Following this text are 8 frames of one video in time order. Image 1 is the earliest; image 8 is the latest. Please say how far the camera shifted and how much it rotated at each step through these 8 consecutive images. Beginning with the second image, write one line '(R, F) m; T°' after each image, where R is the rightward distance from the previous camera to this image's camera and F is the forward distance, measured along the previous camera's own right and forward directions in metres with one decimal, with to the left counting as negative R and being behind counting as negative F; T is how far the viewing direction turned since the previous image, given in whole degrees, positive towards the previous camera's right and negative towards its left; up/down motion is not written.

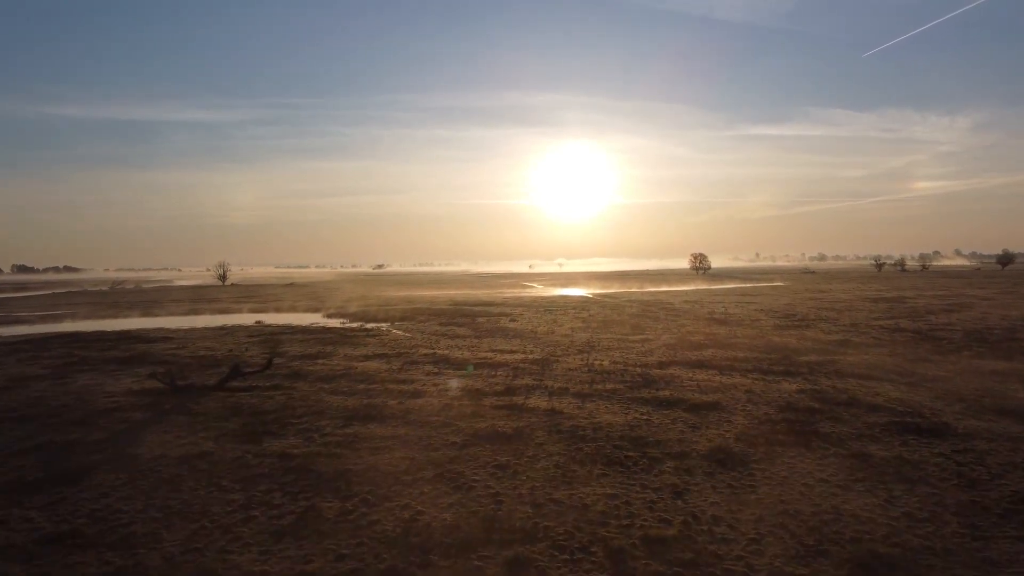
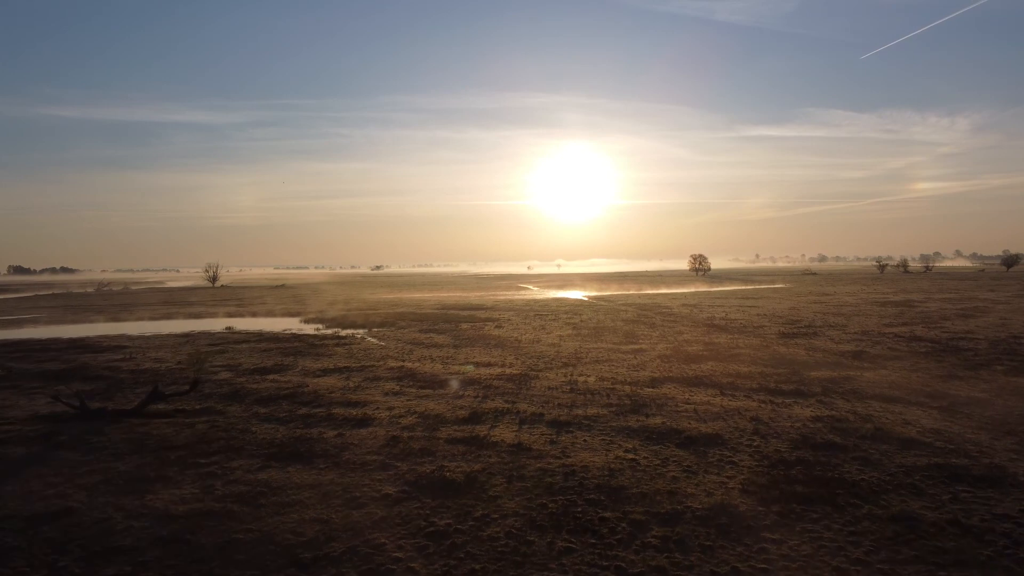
(+0.5, +1.9) m; 0°
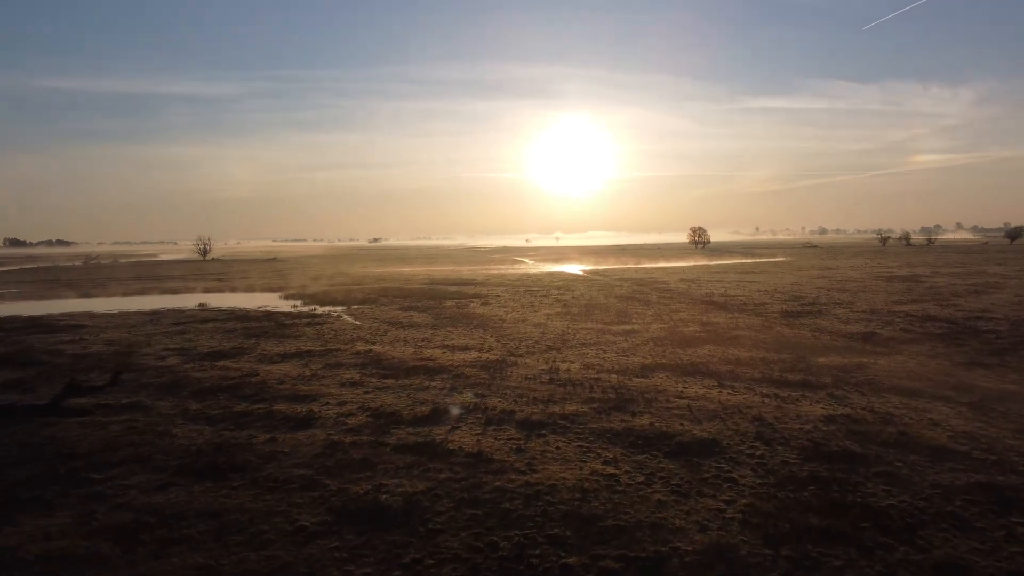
(+0.4, +1.5) m; 0°
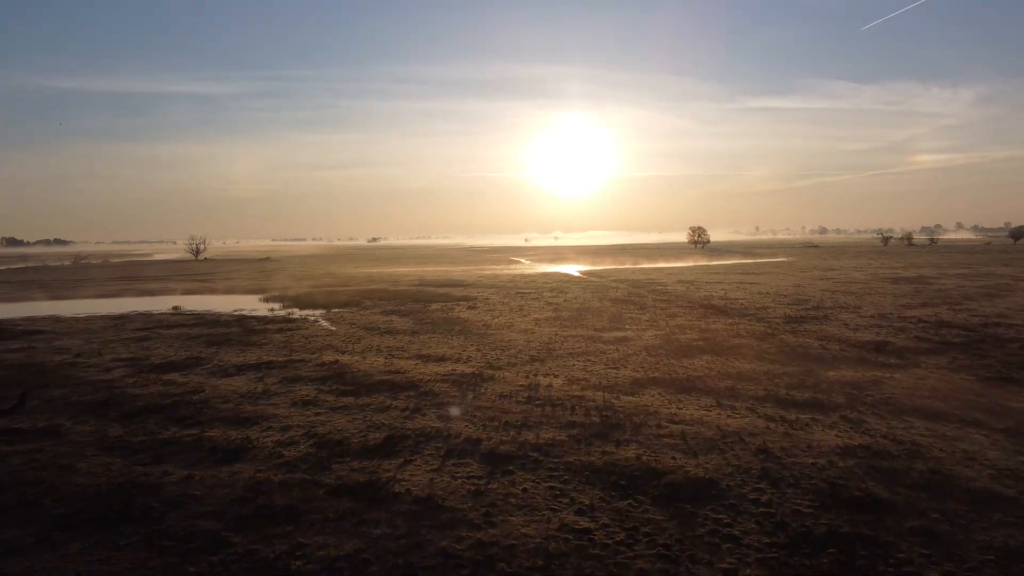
(+0.4, +1.3) m; 0°
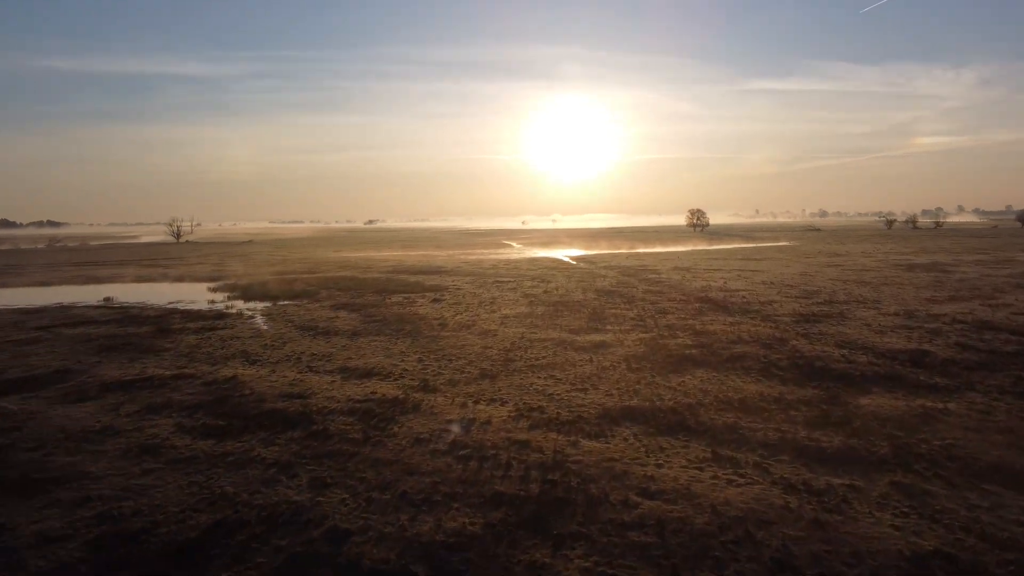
(+0.8, +2.9) m; 0°
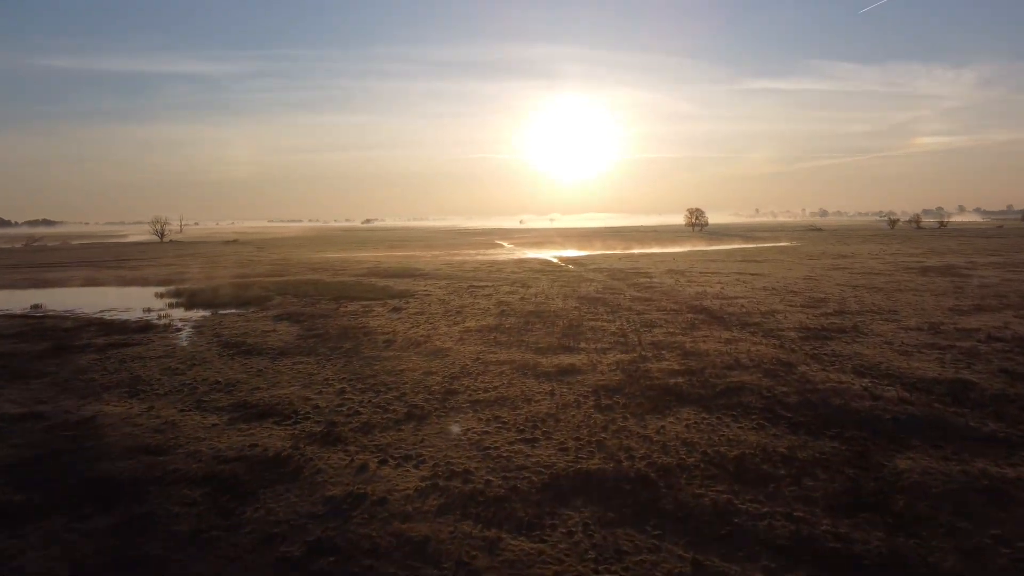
(+0.8, +2.4) m; 0°
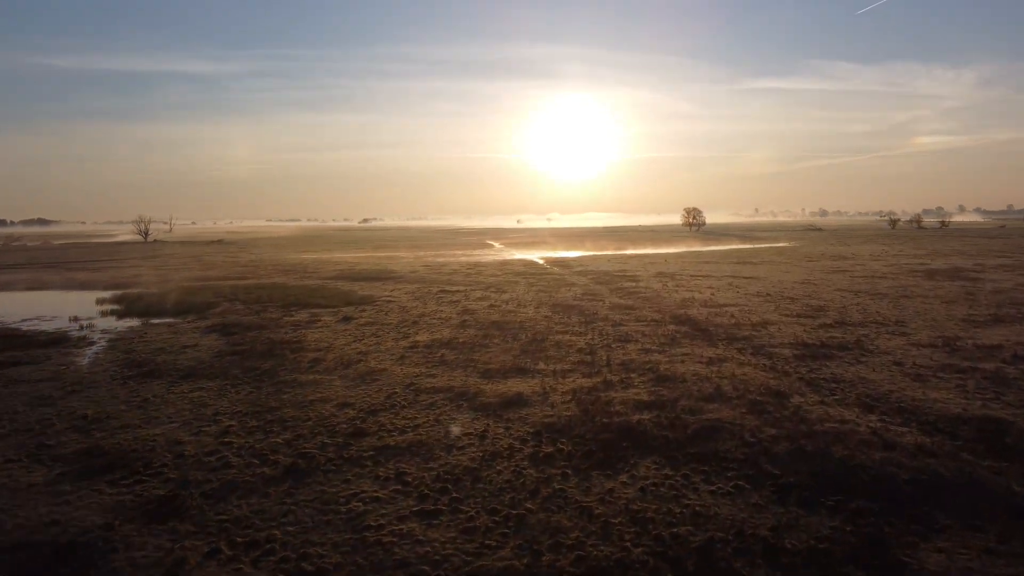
(+0.8, +1.9) m; 0°
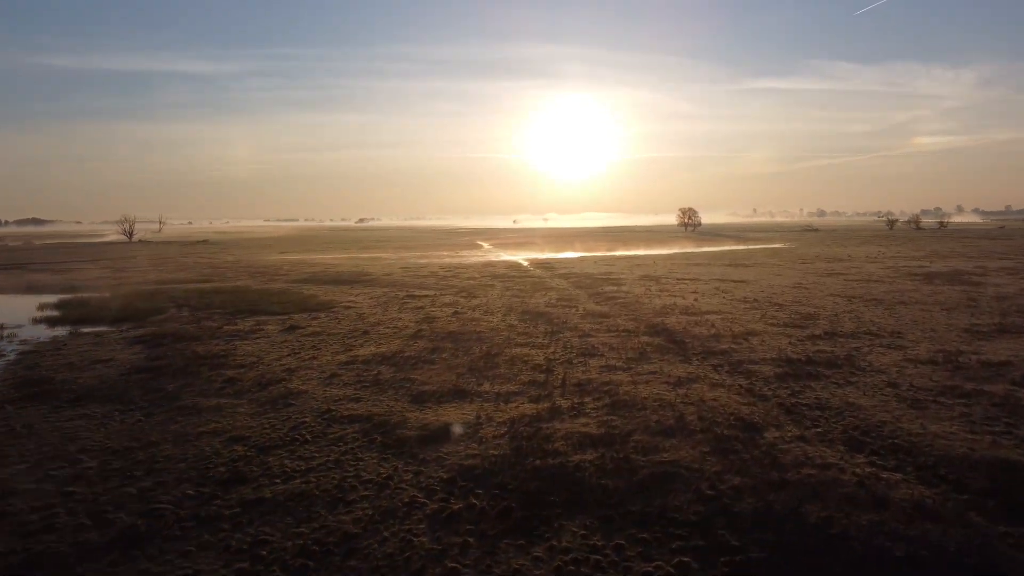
(+0.8, +1.4) m; 0°
